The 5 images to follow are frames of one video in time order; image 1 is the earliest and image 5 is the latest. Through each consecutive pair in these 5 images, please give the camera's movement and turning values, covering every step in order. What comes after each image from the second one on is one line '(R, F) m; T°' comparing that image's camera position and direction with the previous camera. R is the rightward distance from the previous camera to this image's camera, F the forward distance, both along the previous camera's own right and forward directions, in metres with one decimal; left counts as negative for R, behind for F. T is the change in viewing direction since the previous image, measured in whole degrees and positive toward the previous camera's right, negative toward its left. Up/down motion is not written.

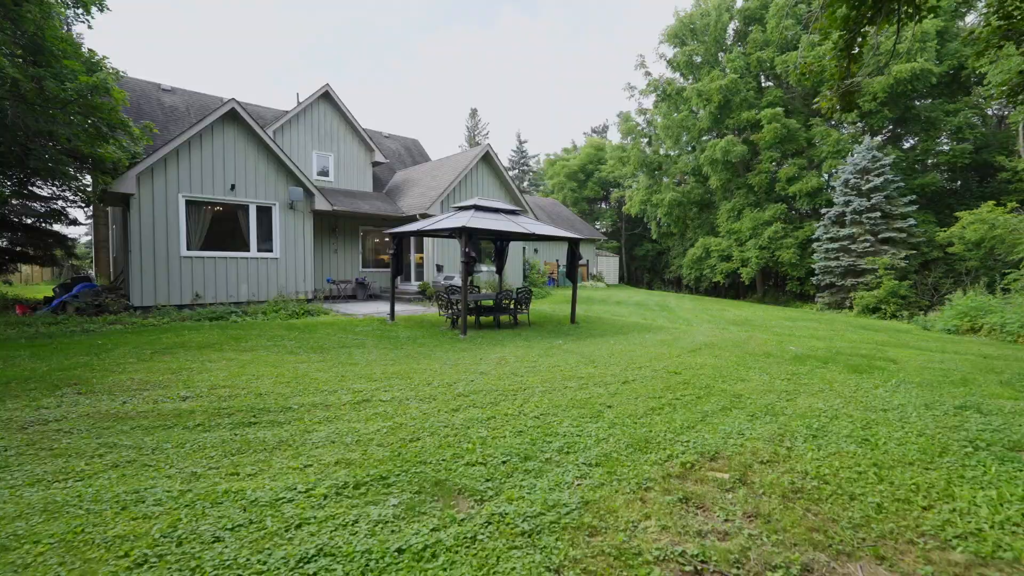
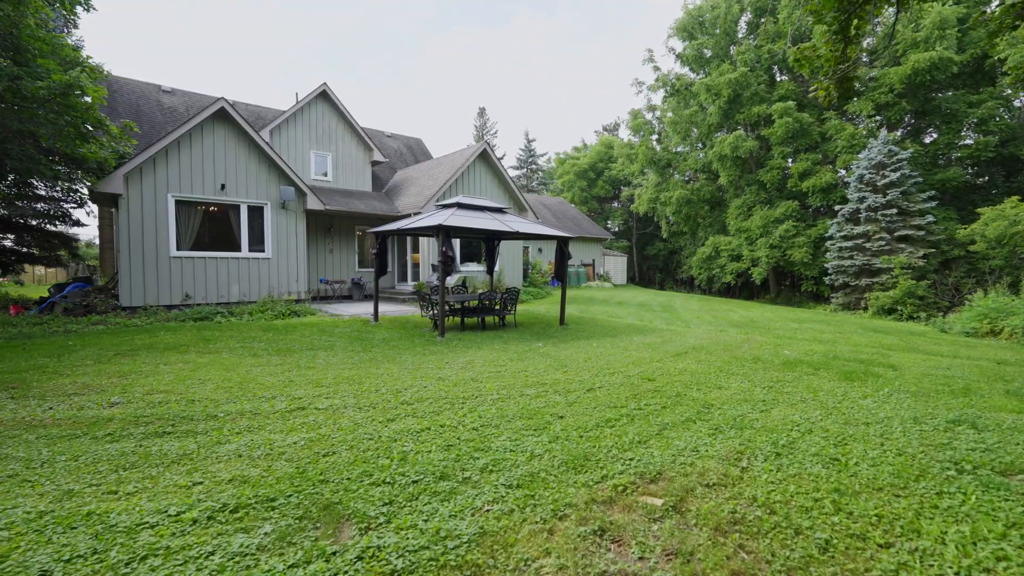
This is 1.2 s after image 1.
(+0.6, +0.3) m; -2°
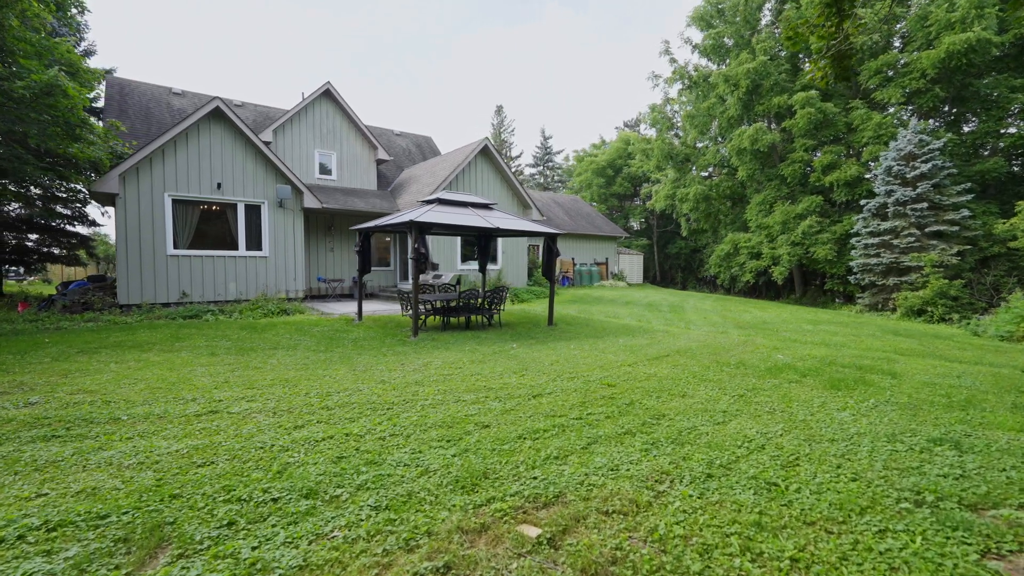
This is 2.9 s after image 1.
(+0.8, +0.3) m; -3°
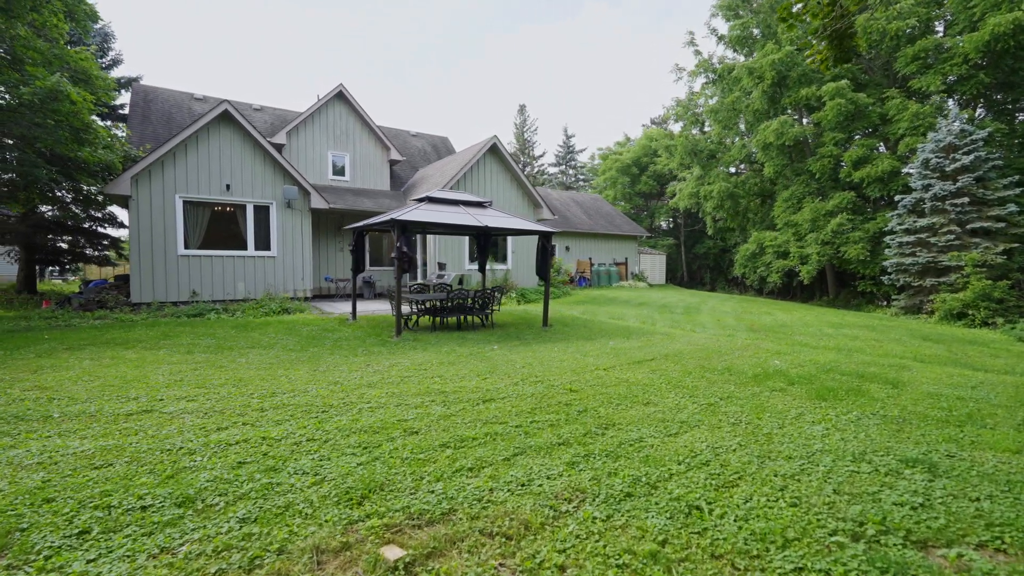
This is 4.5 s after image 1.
(+0.7, +0.2) m; -4°
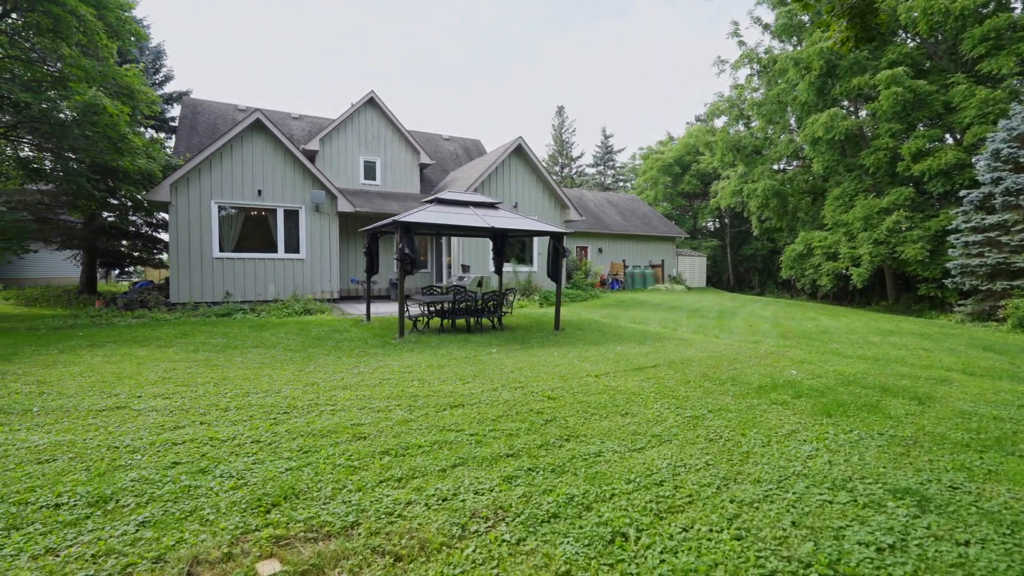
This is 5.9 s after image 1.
(+0.6, +0.2) m; -5°
